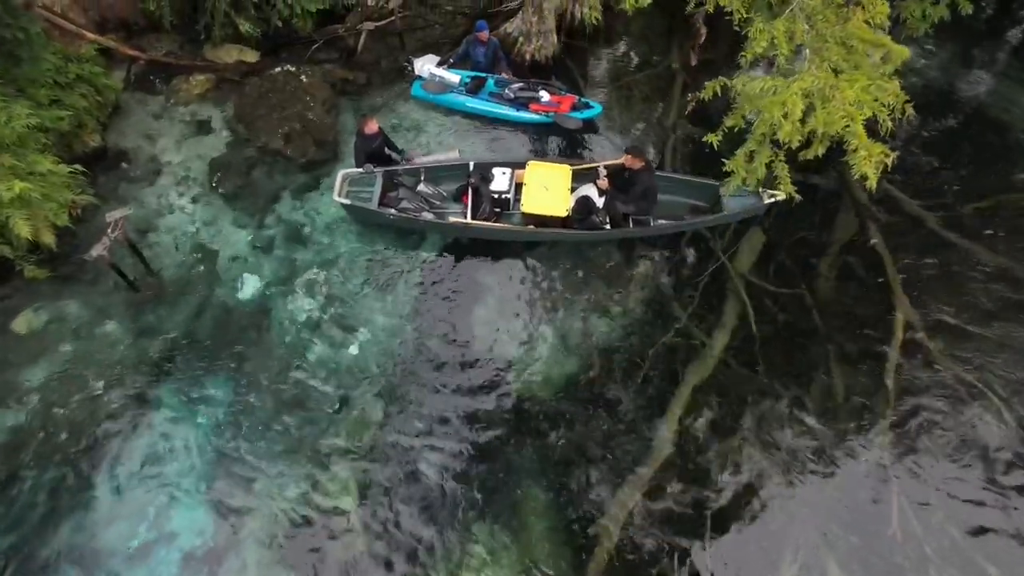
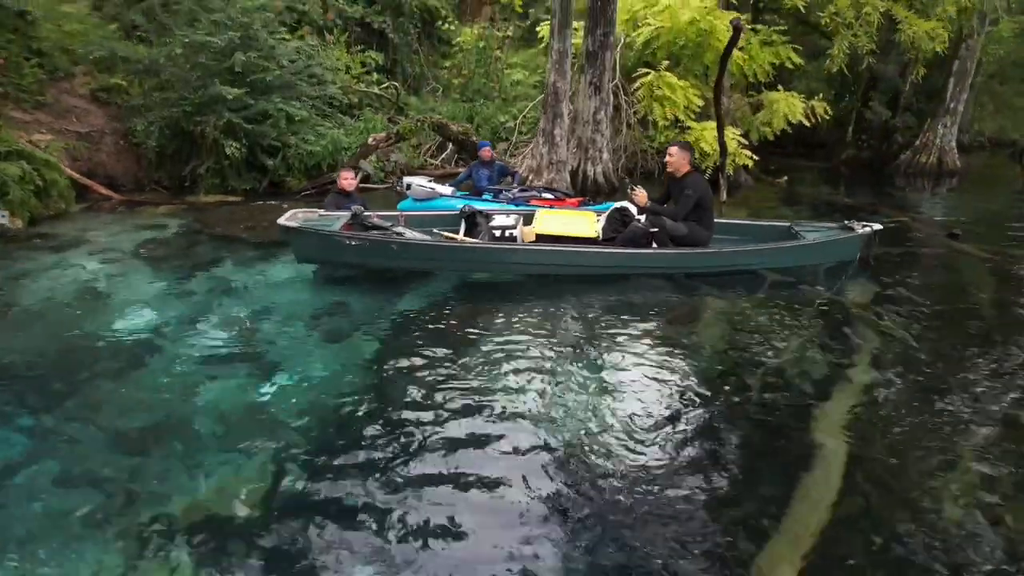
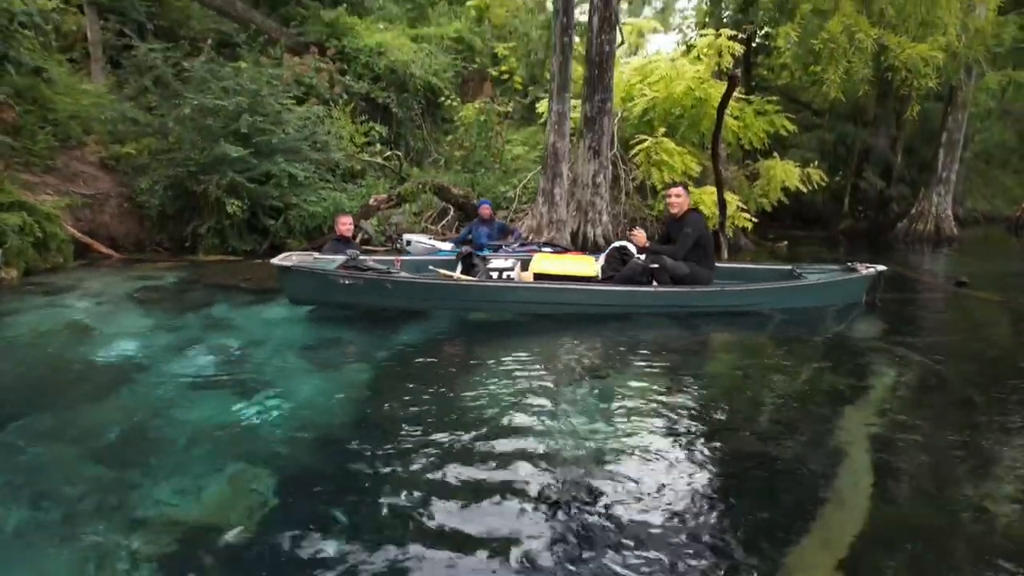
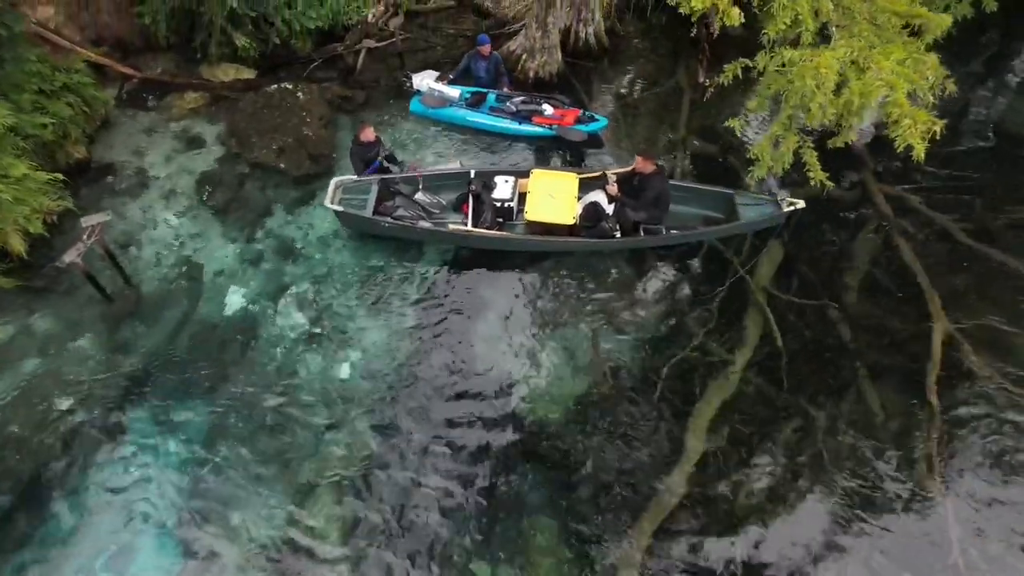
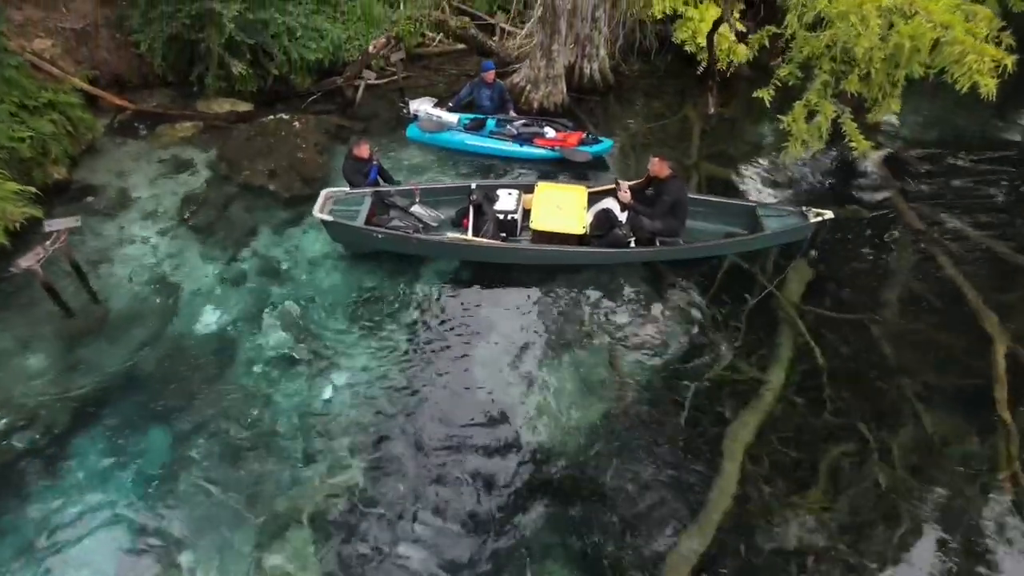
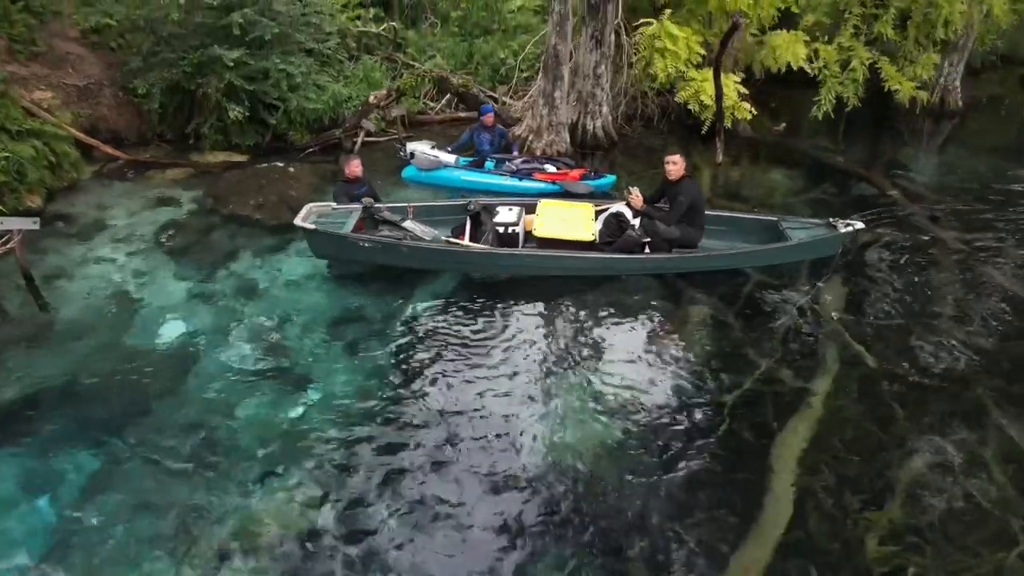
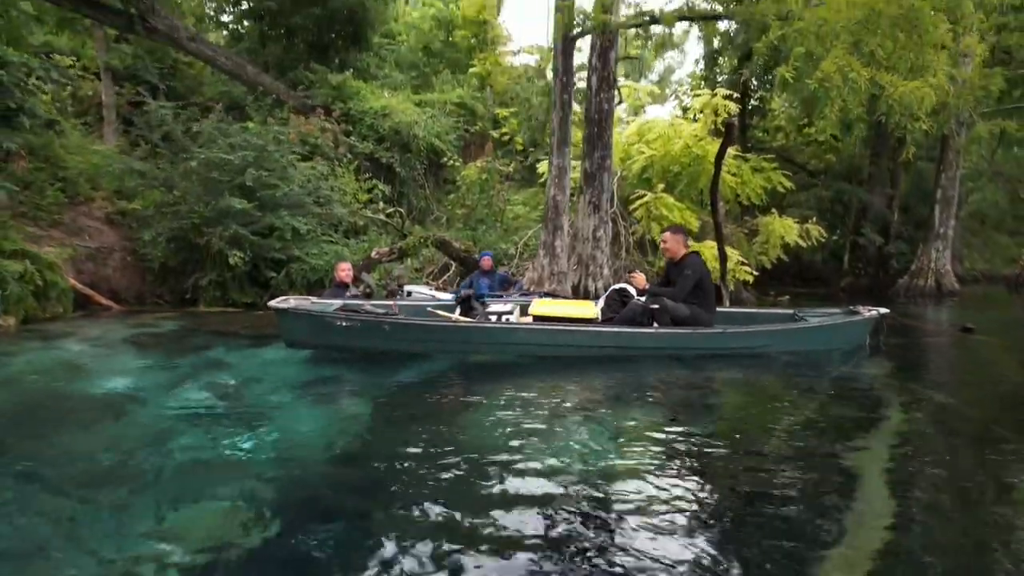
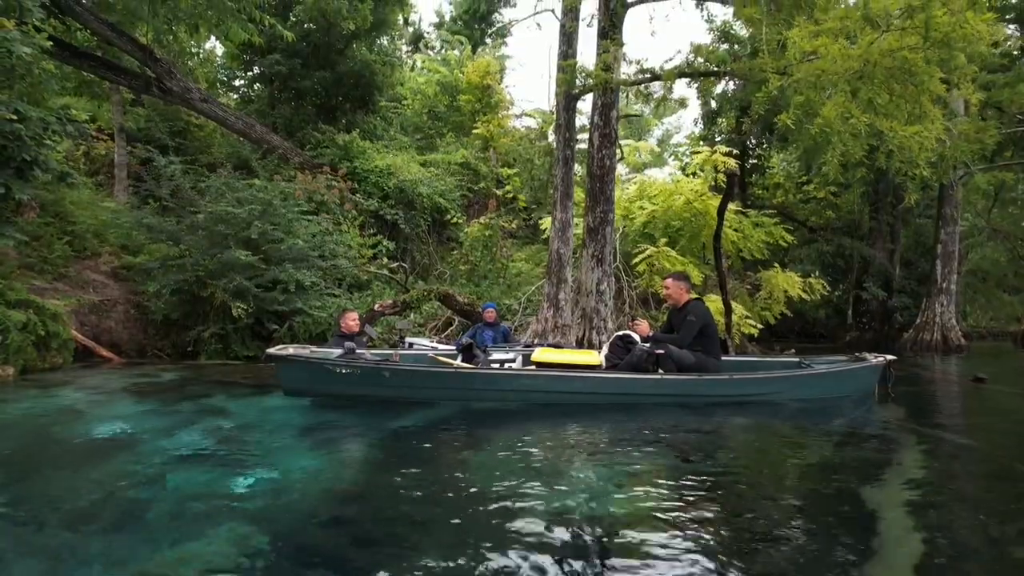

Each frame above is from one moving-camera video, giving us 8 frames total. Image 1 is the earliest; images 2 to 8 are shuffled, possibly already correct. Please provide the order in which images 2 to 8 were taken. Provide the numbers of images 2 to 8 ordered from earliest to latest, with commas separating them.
4, 5, 6, 2, 3, 7, 8
